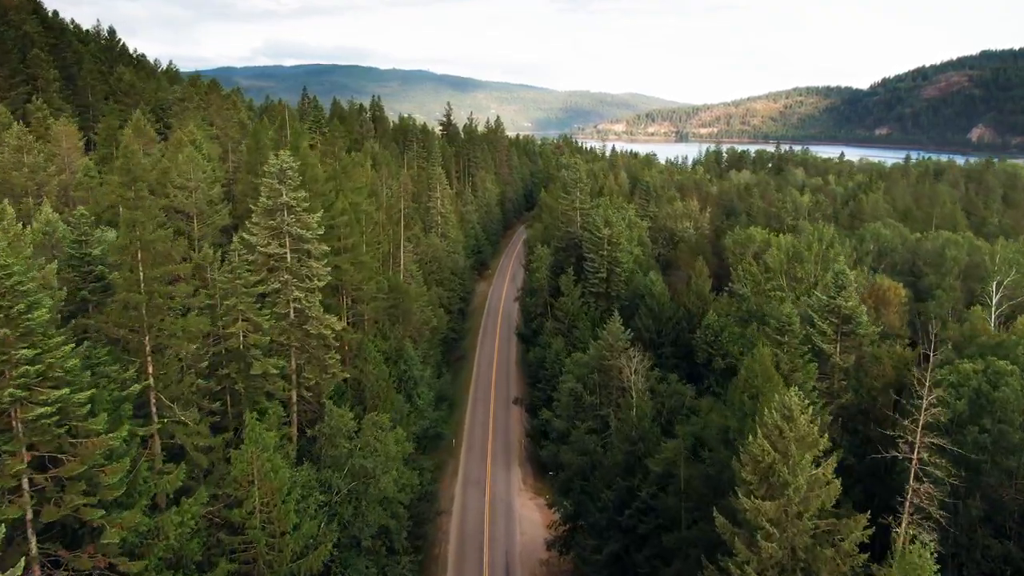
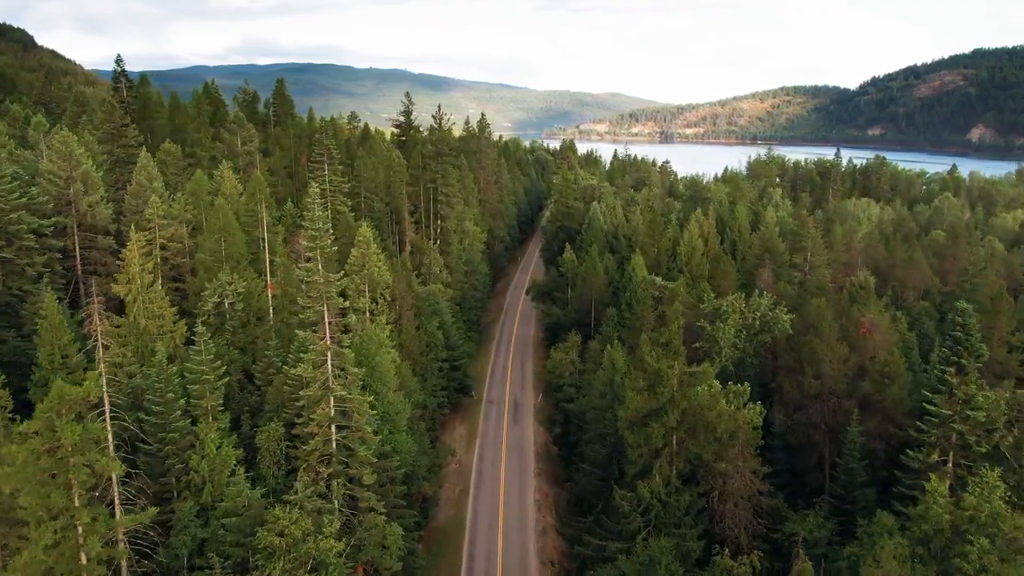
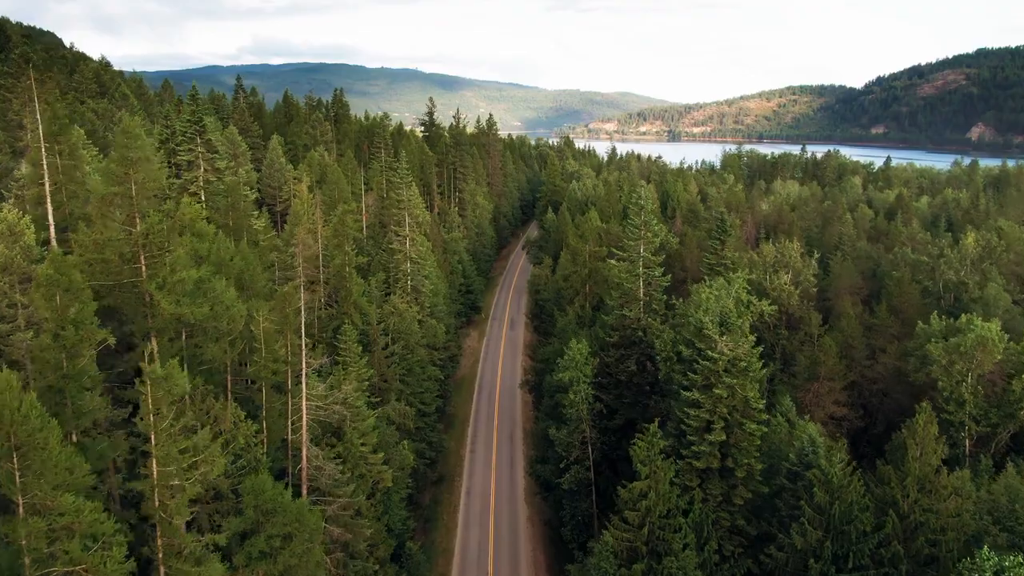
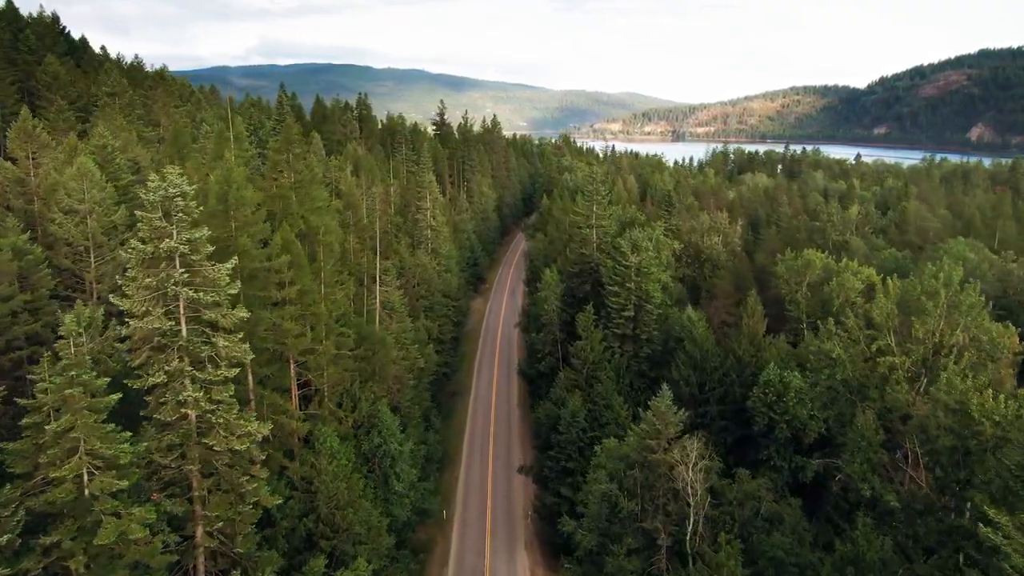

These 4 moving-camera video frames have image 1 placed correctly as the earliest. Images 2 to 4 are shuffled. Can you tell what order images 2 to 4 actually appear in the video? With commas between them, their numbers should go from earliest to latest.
4, 3, 2
